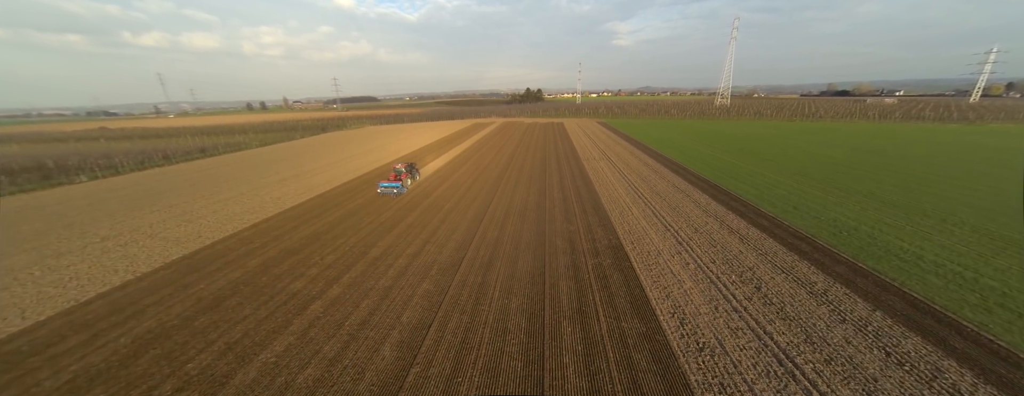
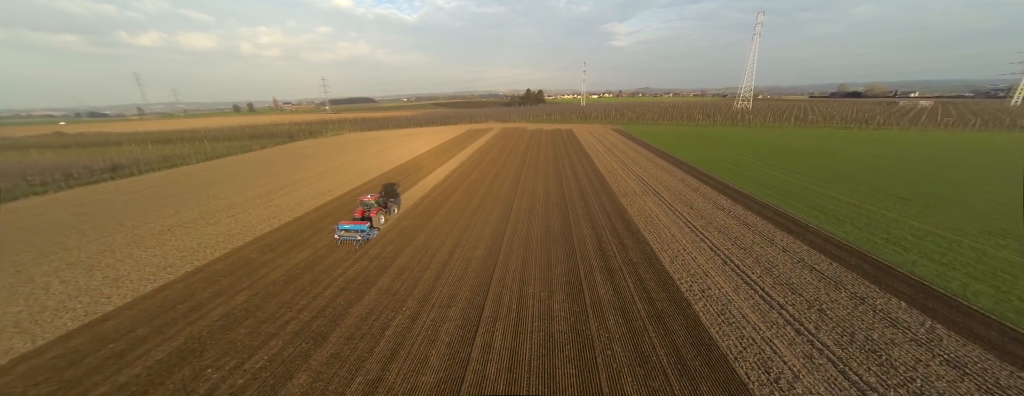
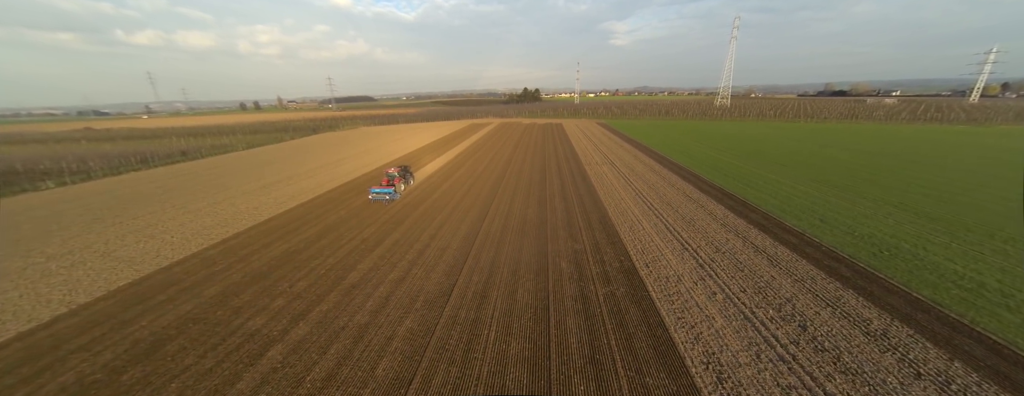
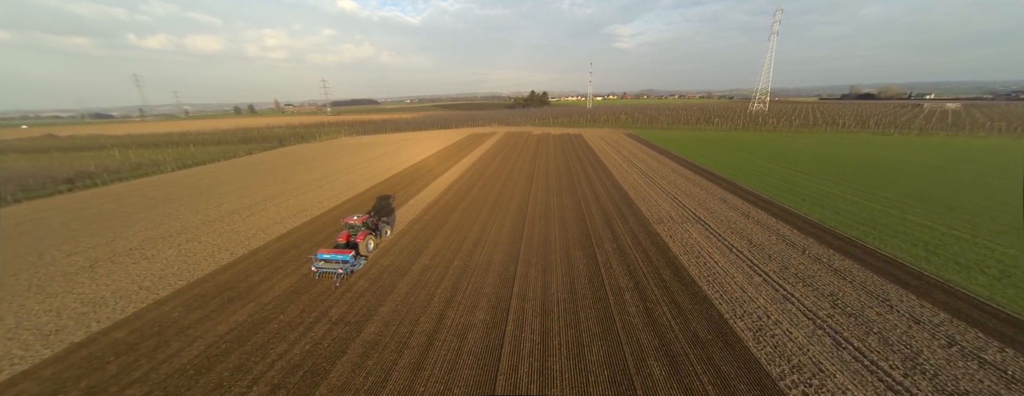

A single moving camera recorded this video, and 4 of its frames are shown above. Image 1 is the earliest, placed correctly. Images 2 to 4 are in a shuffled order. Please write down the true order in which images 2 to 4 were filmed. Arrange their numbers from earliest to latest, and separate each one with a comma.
3, 2, 4
